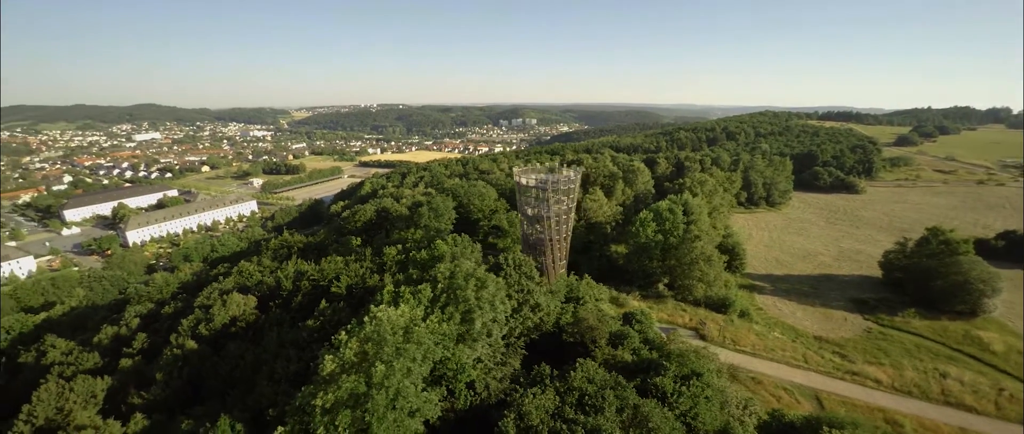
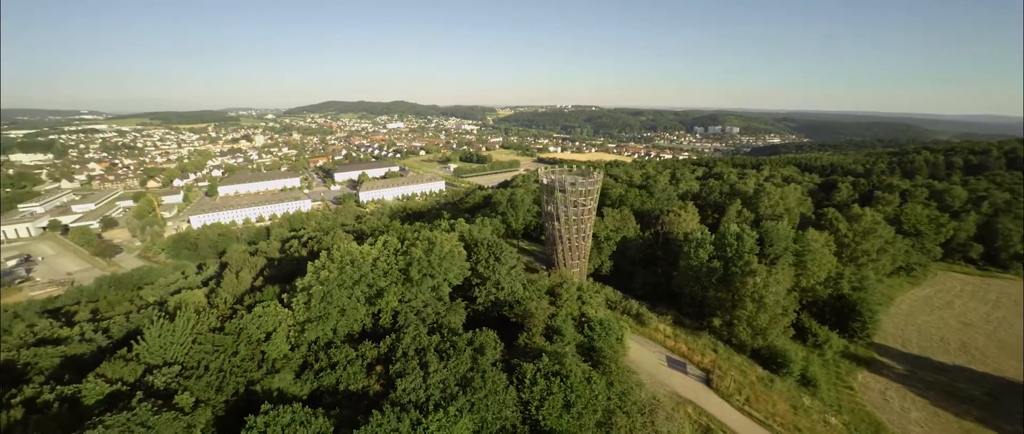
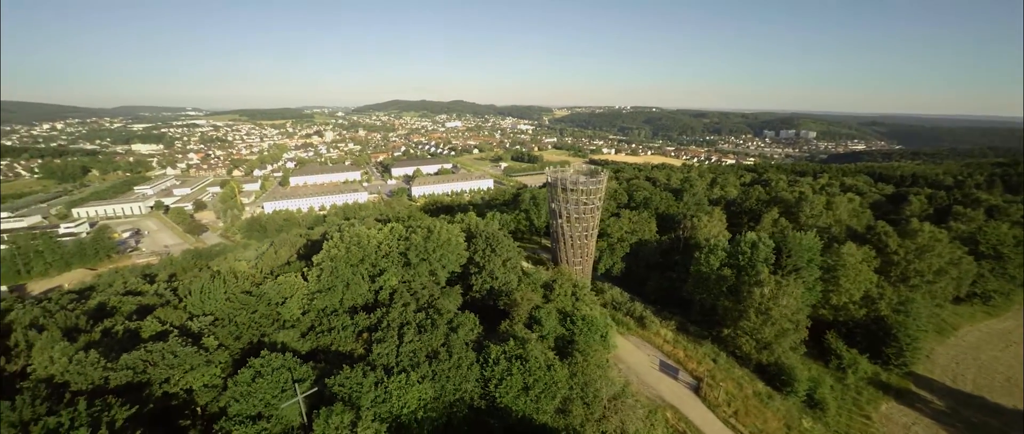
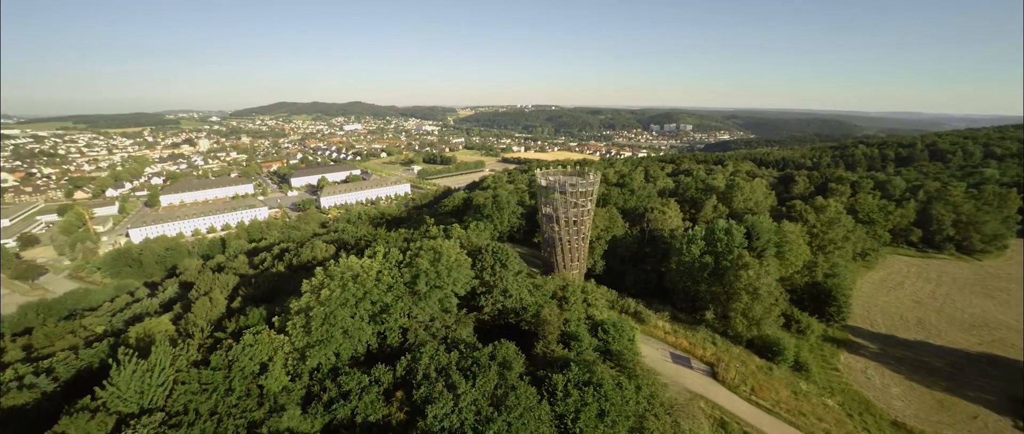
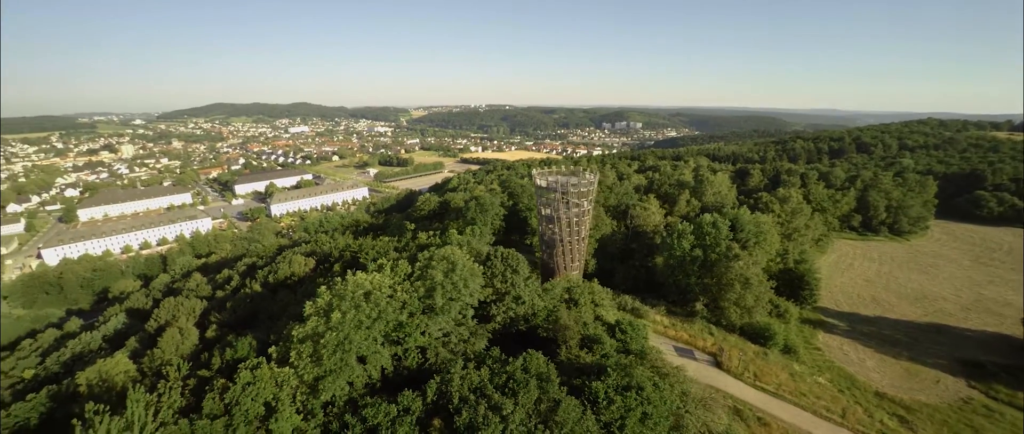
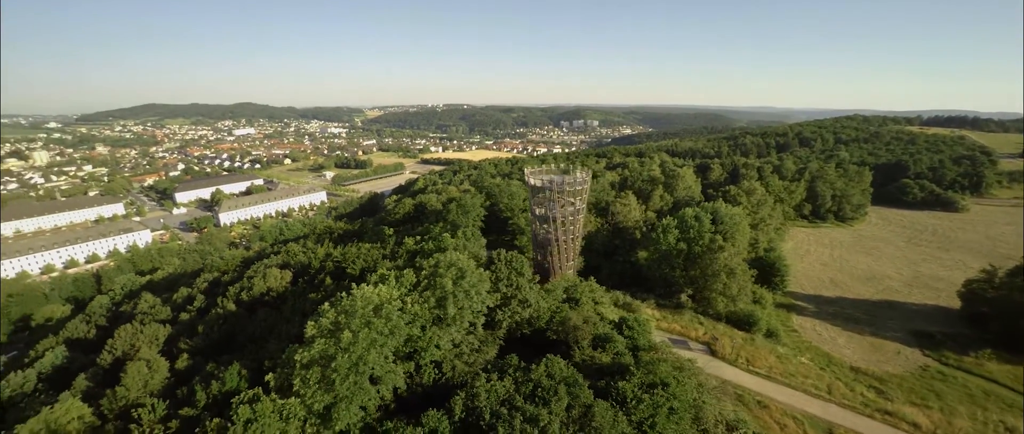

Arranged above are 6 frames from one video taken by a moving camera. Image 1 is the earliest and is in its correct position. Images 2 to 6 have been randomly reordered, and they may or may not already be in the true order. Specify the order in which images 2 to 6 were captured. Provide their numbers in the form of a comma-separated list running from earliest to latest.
6, 5, 4, 2, 3
